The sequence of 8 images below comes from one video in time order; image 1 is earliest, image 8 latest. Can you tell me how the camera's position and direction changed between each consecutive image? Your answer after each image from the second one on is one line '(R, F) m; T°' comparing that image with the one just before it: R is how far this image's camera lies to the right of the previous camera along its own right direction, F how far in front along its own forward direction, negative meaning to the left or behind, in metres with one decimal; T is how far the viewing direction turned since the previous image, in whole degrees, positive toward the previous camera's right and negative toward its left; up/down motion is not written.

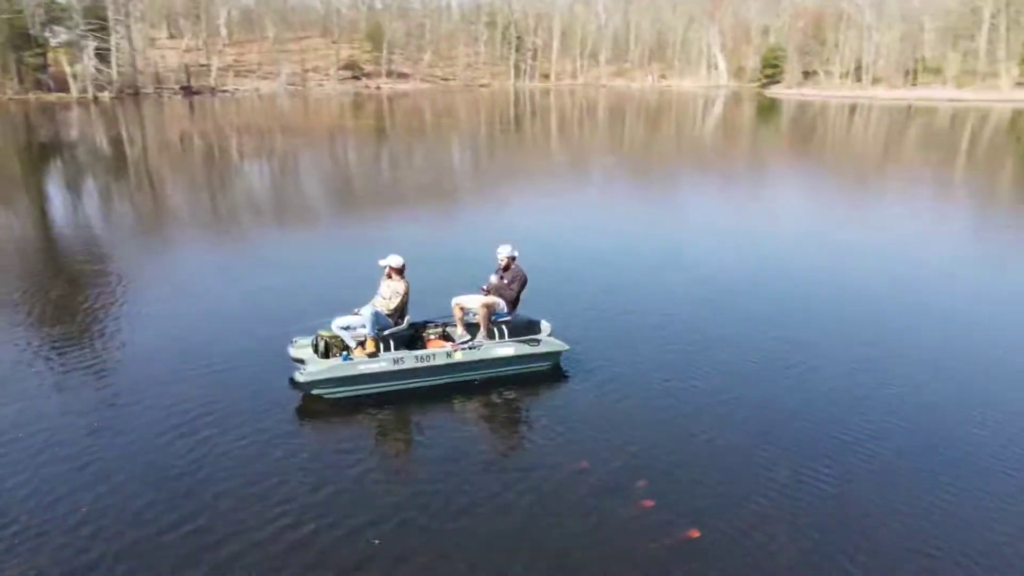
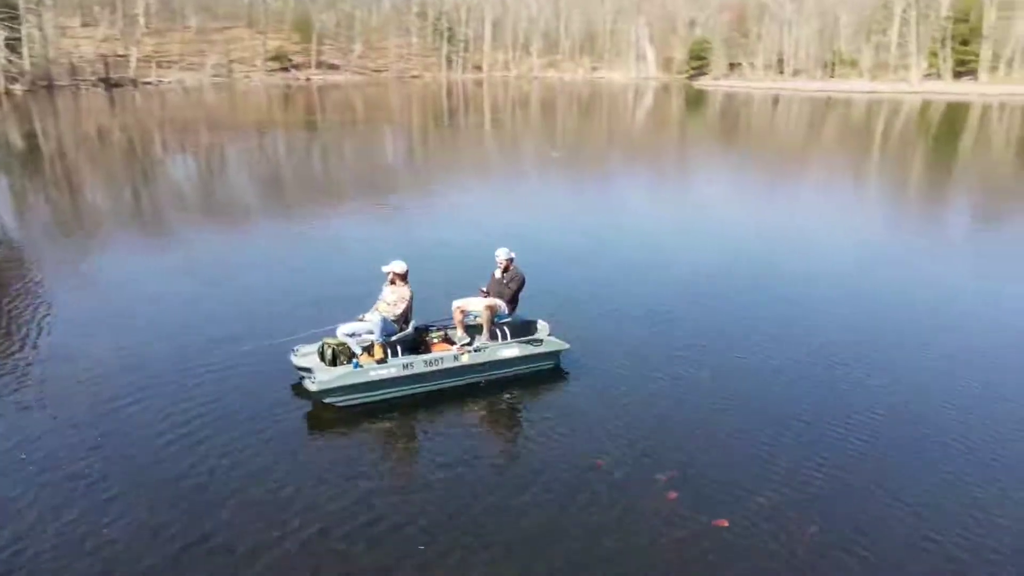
(-0.6, -0.1) m; +5°
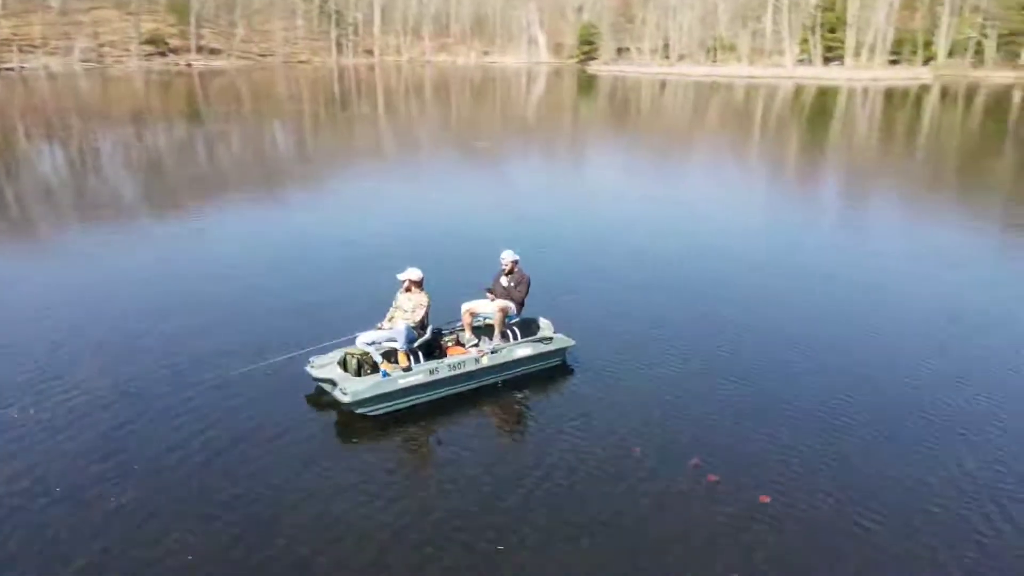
(-1.0, -0.1) m; +8°
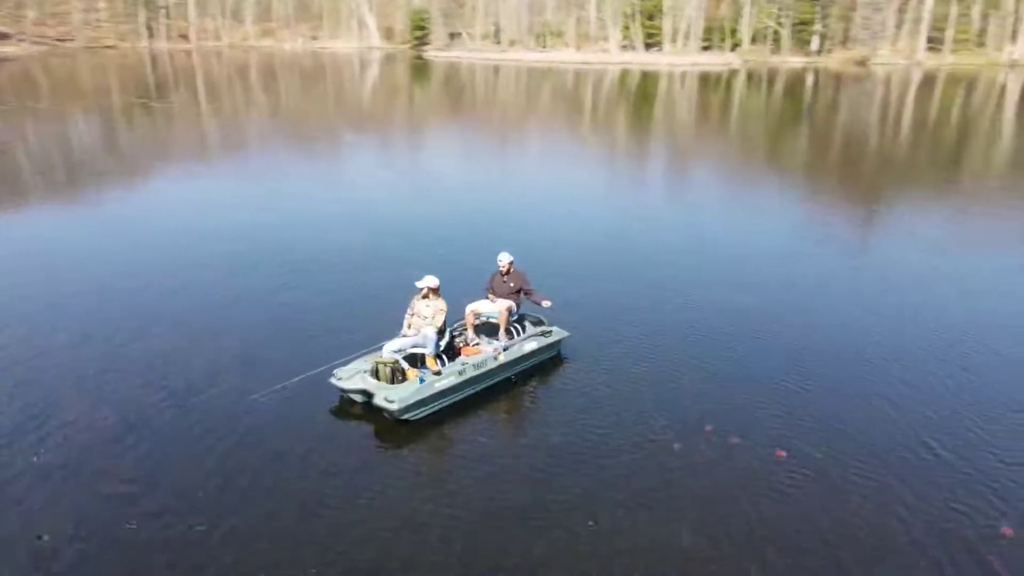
(-1.6, -0.2) m; +12°
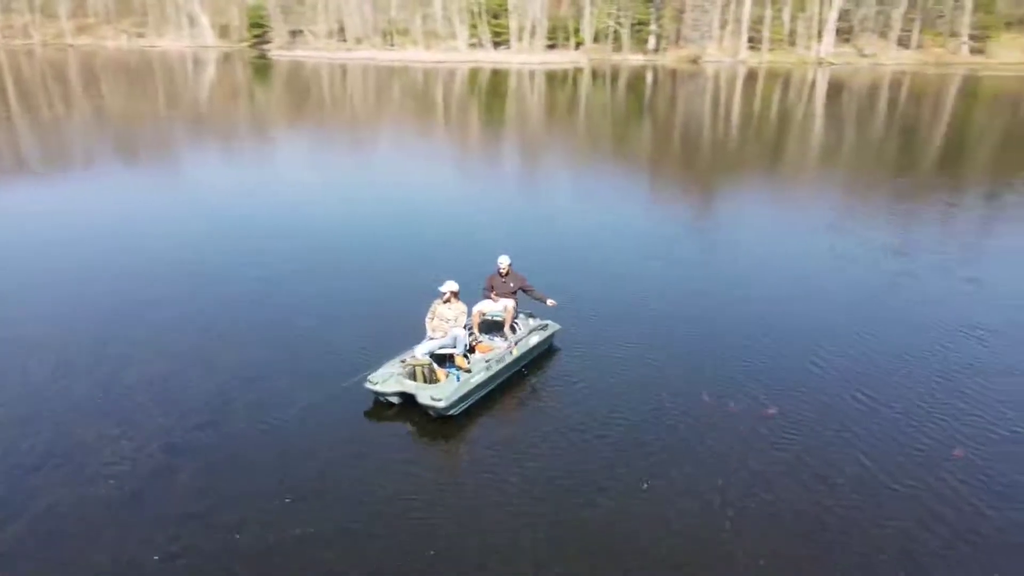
(-1.5, -0.4) m; +11°
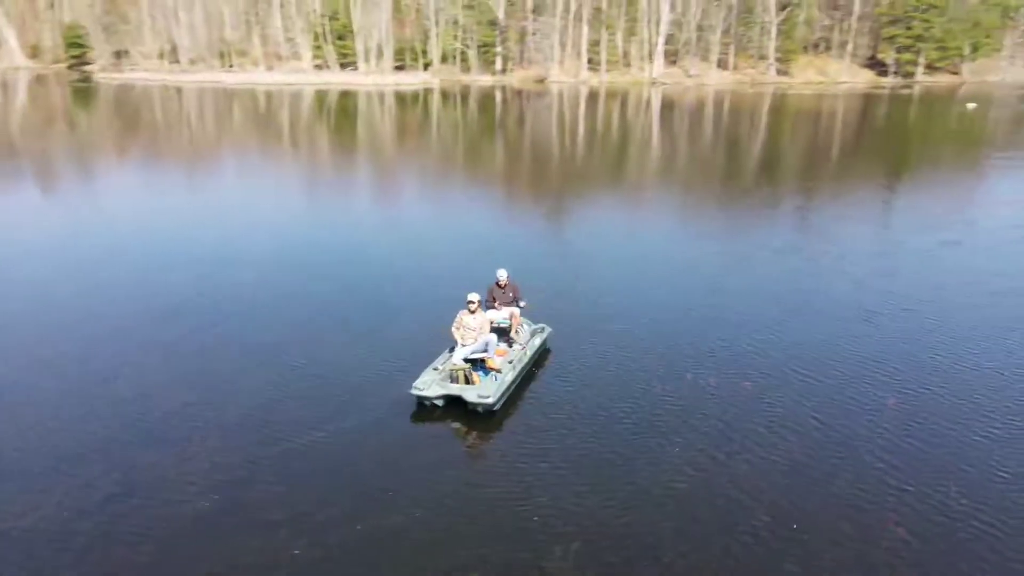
(-1.8, -0.7) m; +12°
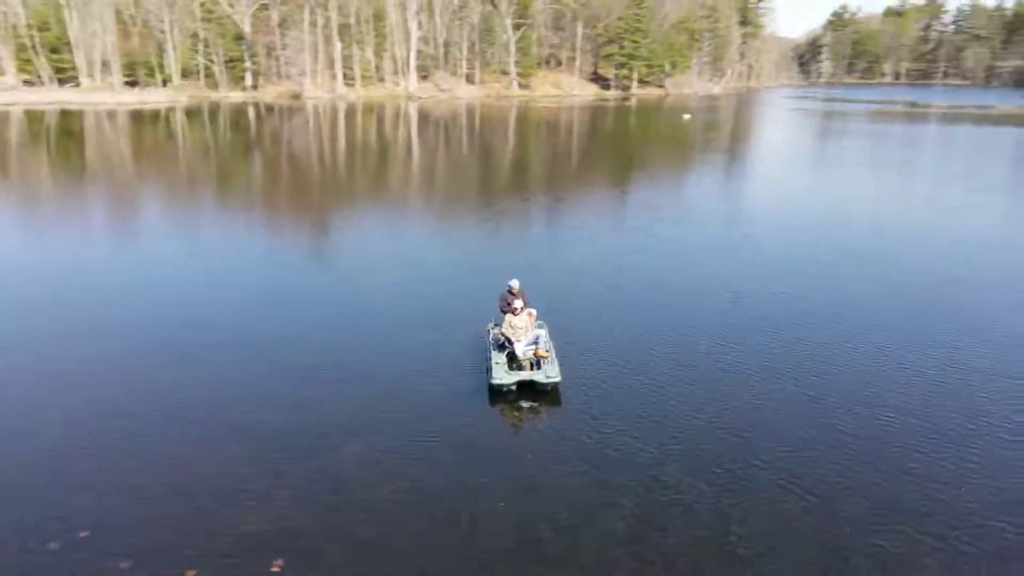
(-3.6, -1.0) m; +19°
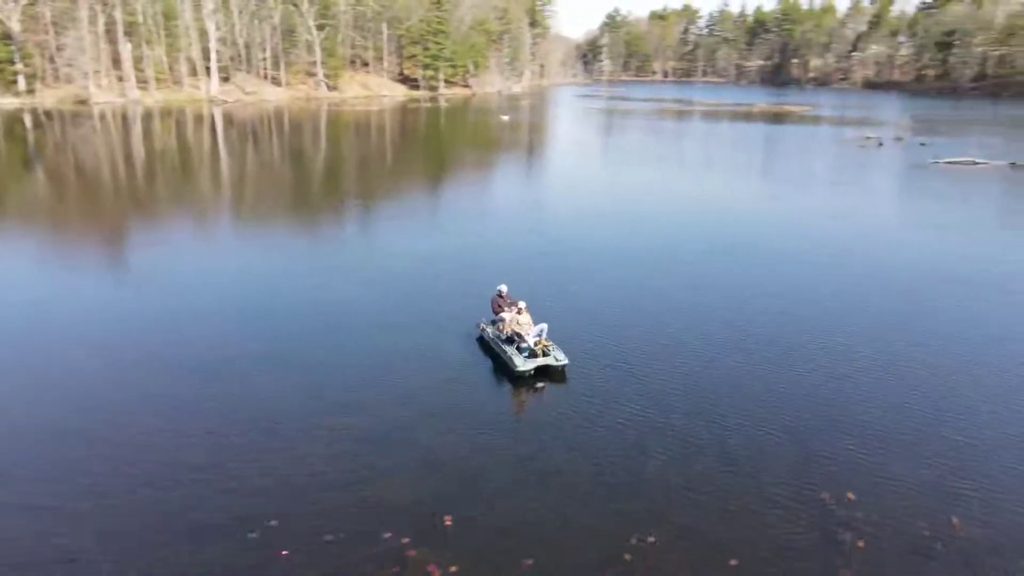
(-3.1, -1.7) m; +15°
